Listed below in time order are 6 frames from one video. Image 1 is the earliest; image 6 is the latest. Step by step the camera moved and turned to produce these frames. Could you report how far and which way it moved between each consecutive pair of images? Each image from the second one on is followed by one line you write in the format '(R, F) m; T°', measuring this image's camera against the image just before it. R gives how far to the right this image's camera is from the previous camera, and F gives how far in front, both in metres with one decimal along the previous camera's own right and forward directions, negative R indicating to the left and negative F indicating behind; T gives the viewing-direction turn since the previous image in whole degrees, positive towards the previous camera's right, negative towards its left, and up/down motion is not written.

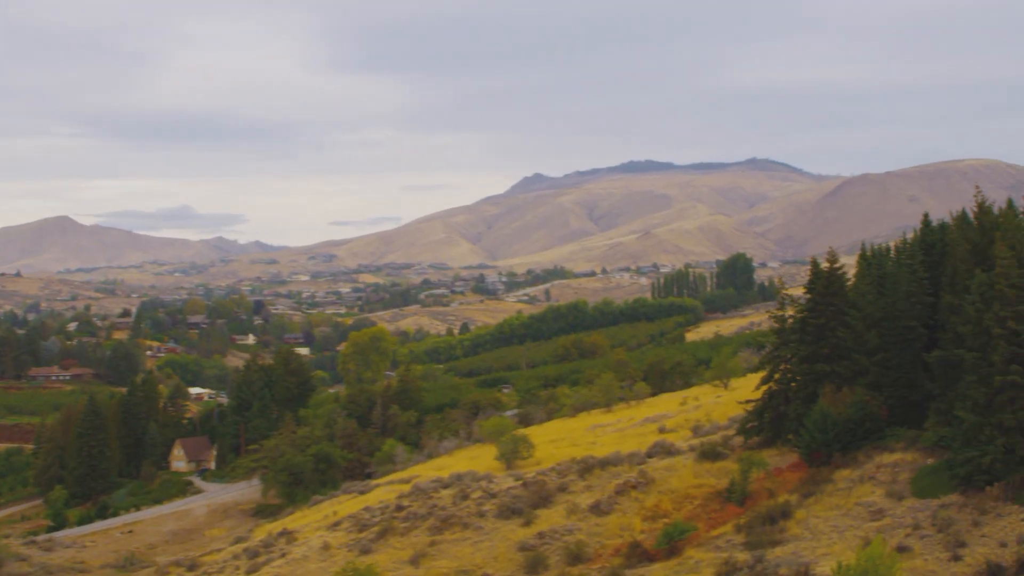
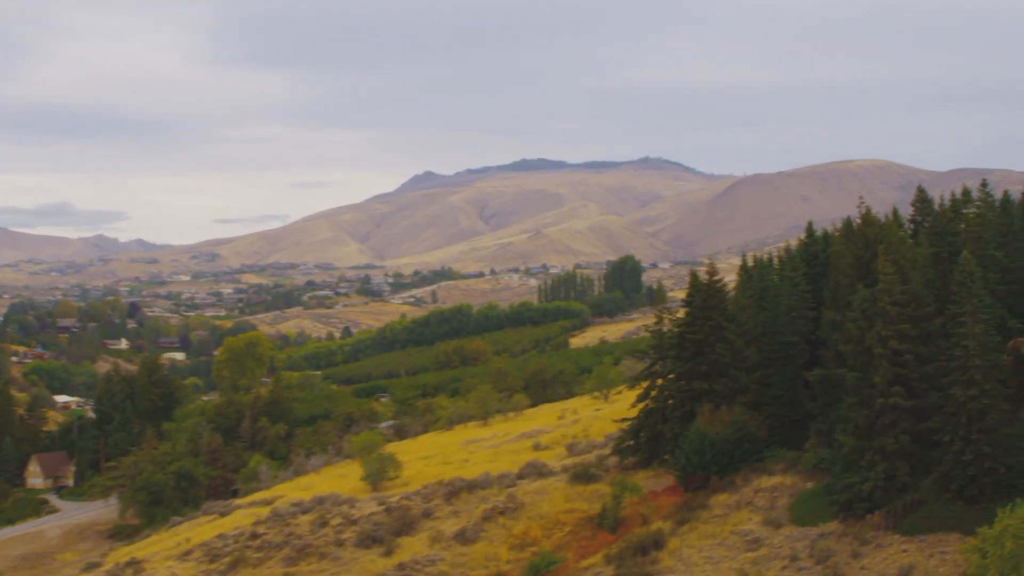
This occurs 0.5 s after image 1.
(+1.2, +3.4) m; +4°
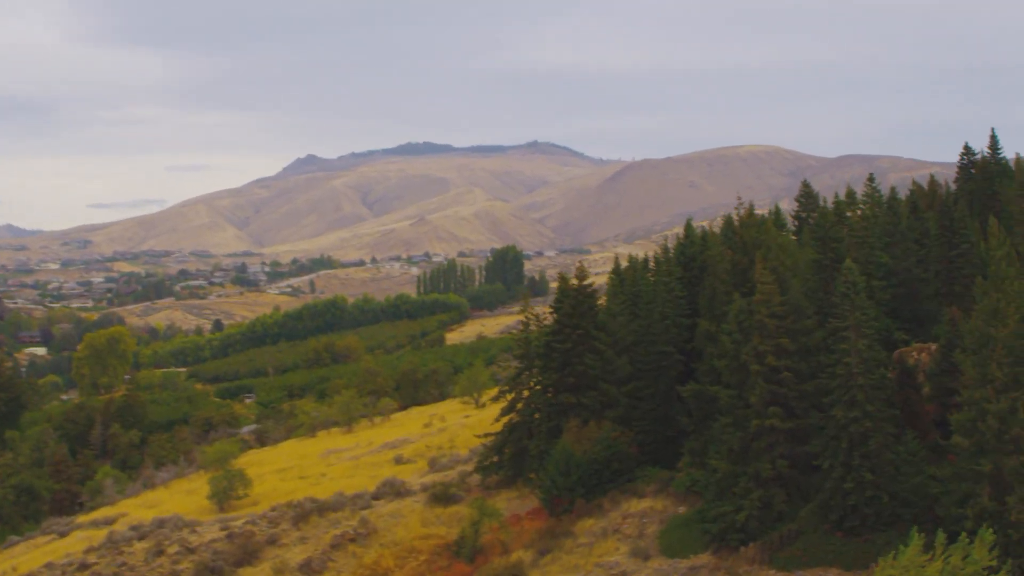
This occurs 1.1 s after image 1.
(+1.3, +4.5) m; +4°
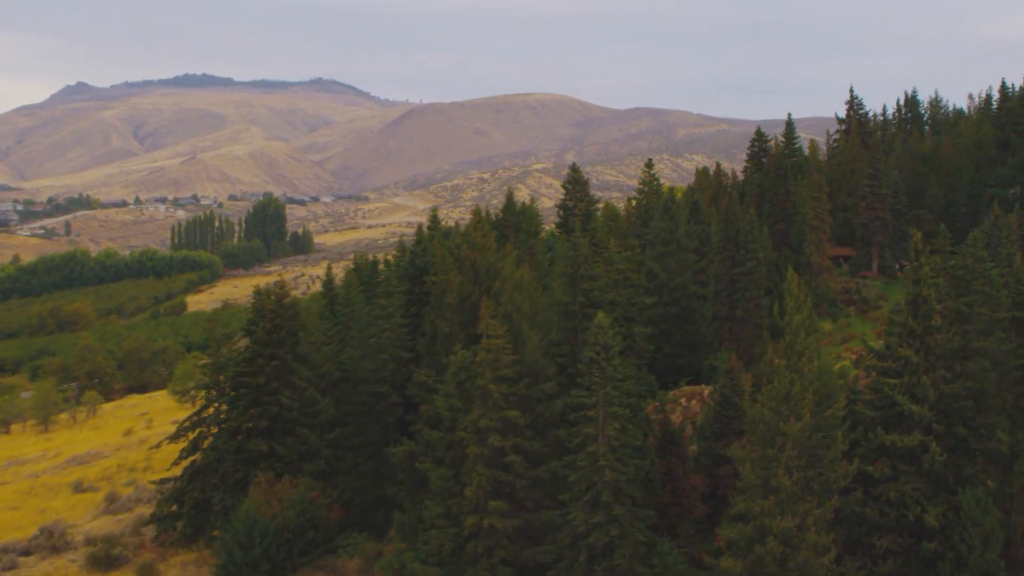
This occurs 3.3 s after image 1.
(+2.8, +10.6) m; +7°
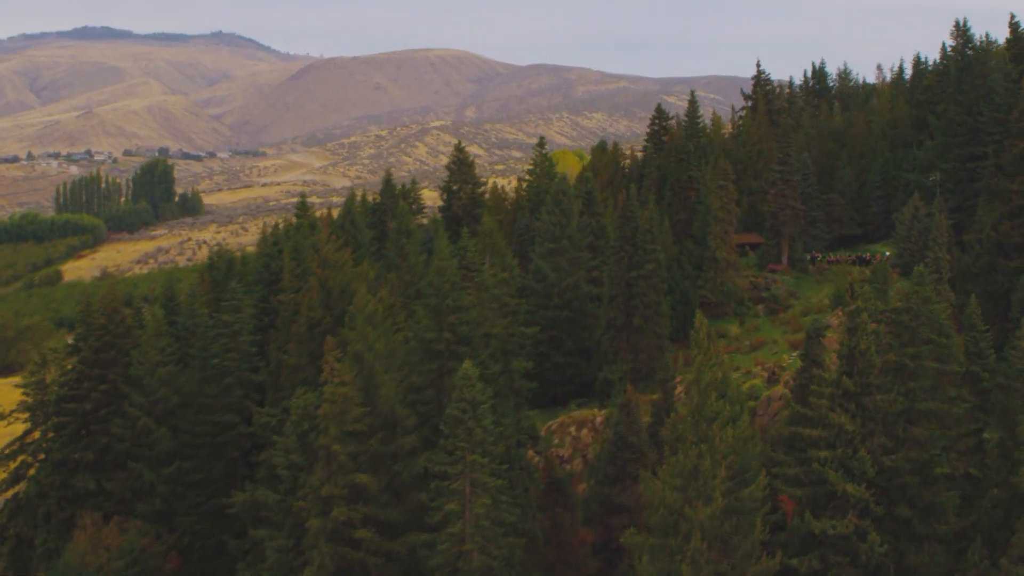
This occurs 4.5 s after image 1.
(+0.9, +5.7) m; +3°
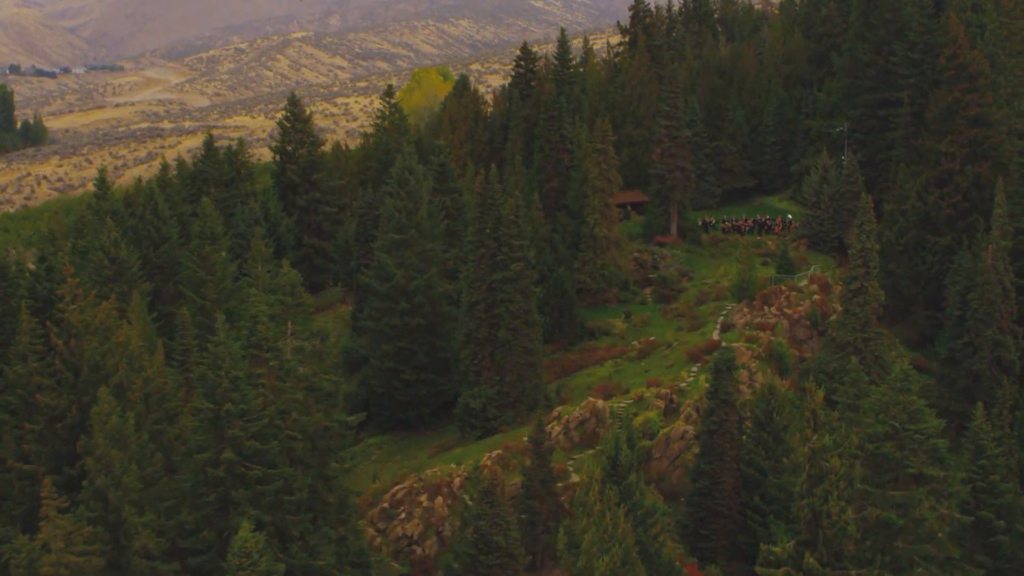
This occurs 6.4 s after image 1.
(+0.9, +8.6) m; +4°
